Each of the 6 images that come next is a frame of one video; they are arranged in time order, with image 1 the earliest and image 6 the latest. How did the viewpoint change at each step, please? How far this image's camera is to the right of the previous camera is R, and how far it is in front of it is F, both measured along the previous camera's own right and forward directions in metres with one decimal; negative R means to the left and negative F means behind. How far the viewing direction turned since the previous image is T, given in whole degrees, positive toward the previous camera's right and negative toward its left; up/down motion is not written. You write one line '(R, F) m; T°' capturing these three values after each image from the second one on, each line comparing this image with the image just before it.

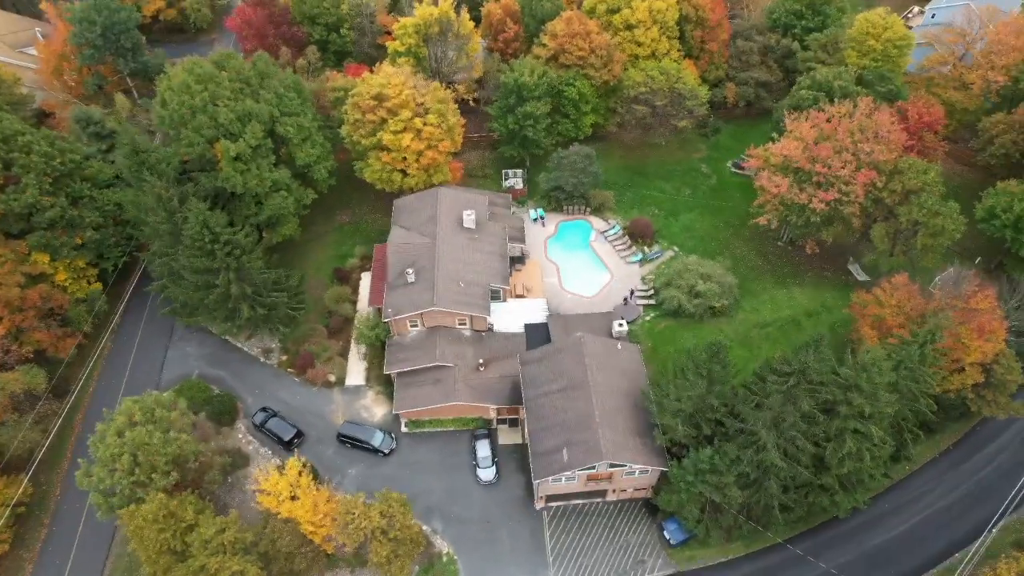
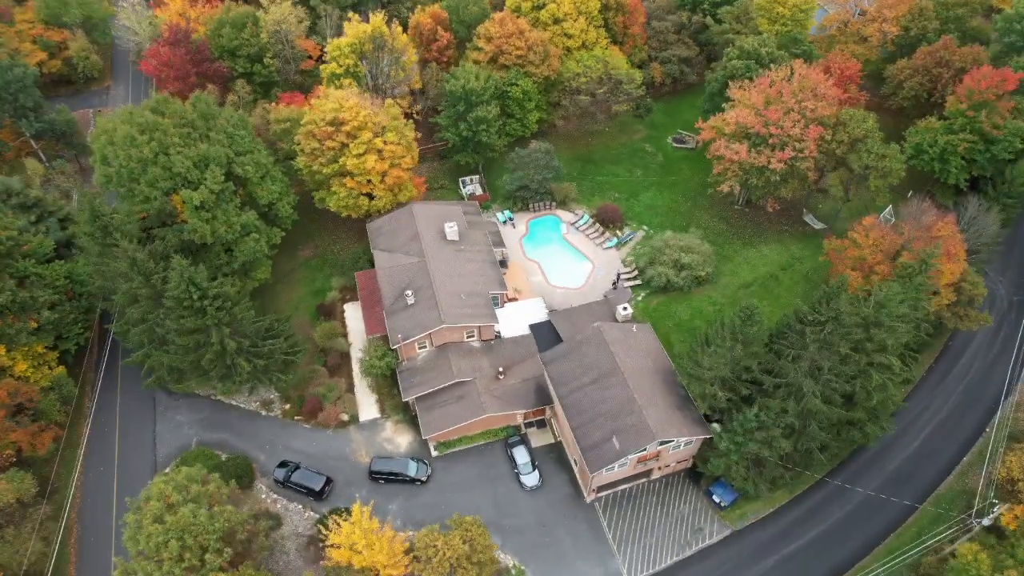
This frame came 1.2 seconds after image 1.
(-6.6, +0.5) m; +8°
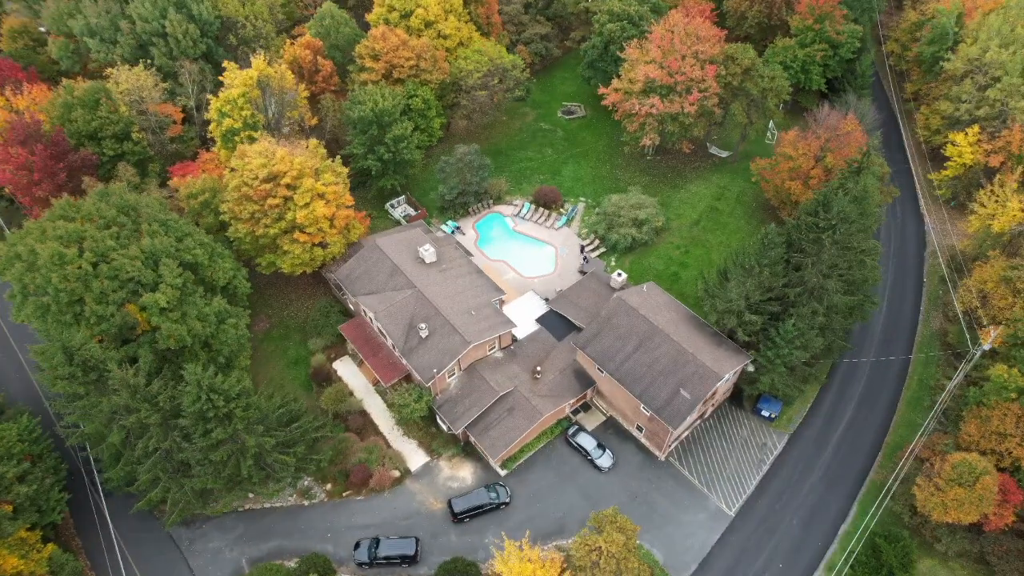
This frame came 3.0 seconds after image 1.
(-11.3, +1.7) m; +15°
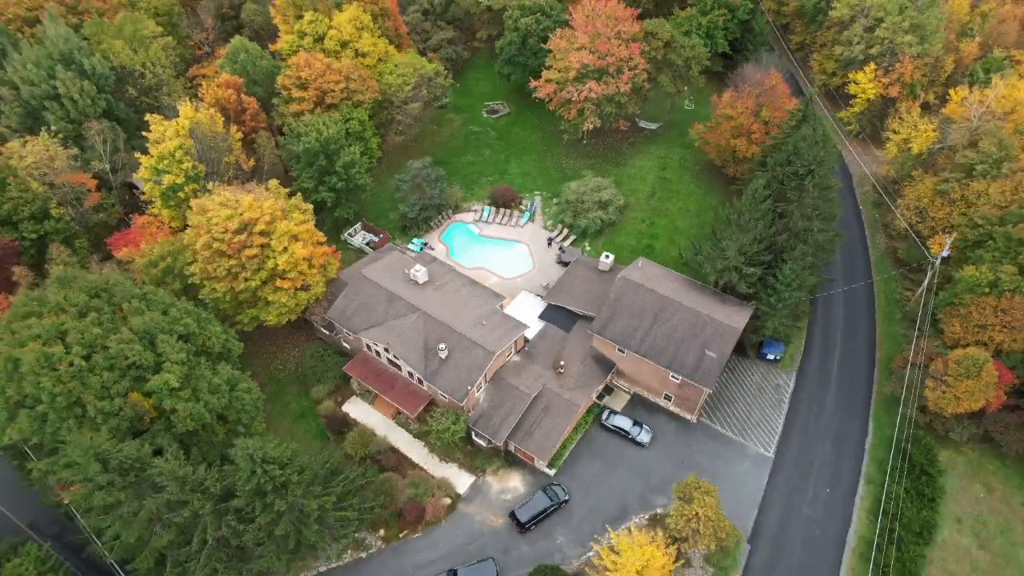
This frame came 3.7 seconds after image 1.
(-7.7, +0.8) m; +10°
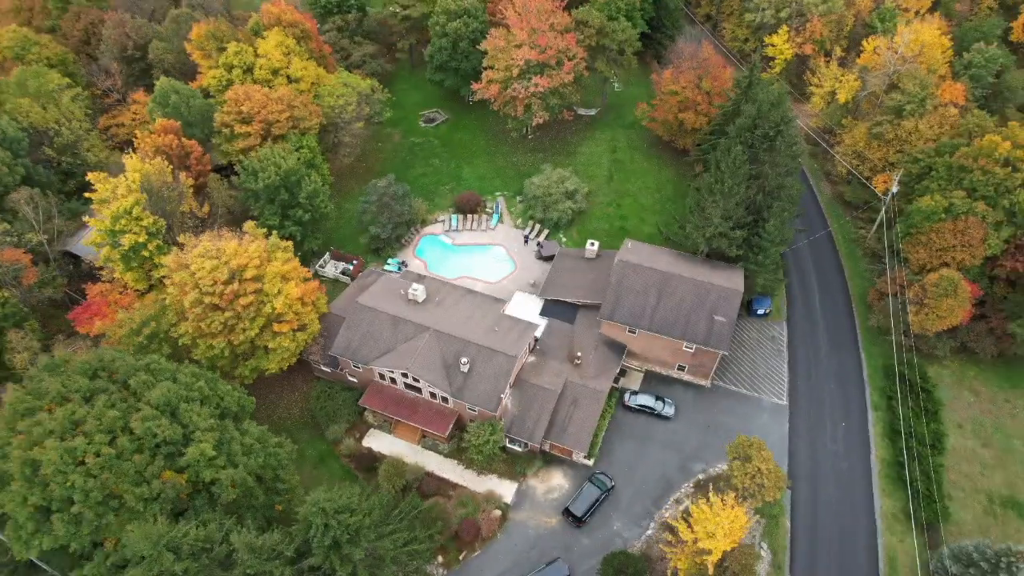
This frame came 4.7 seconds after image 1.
(-6.4, +0.6) m; +8°
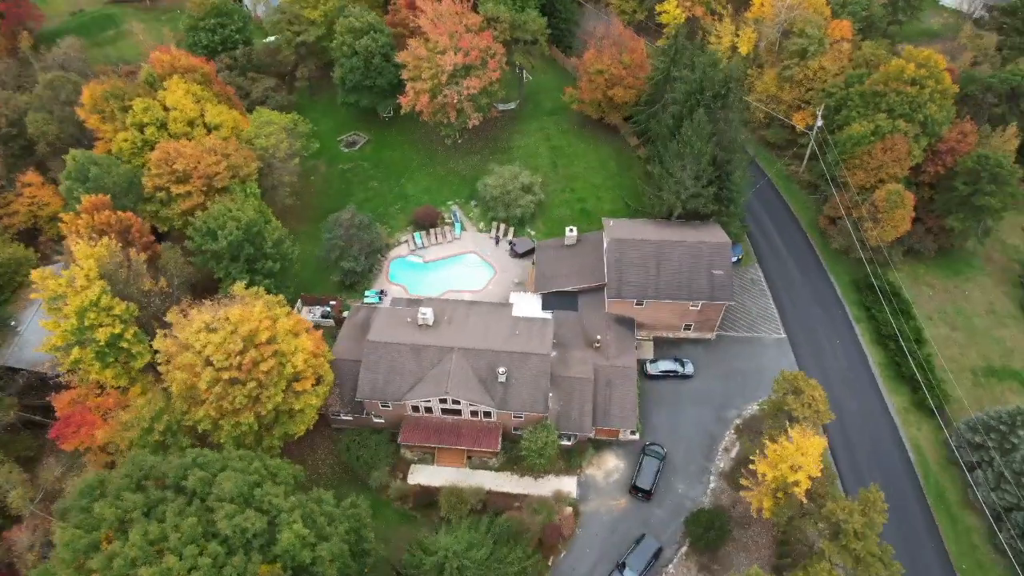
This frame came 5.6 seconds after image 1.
(-8.5, +1.0) m; +11°
